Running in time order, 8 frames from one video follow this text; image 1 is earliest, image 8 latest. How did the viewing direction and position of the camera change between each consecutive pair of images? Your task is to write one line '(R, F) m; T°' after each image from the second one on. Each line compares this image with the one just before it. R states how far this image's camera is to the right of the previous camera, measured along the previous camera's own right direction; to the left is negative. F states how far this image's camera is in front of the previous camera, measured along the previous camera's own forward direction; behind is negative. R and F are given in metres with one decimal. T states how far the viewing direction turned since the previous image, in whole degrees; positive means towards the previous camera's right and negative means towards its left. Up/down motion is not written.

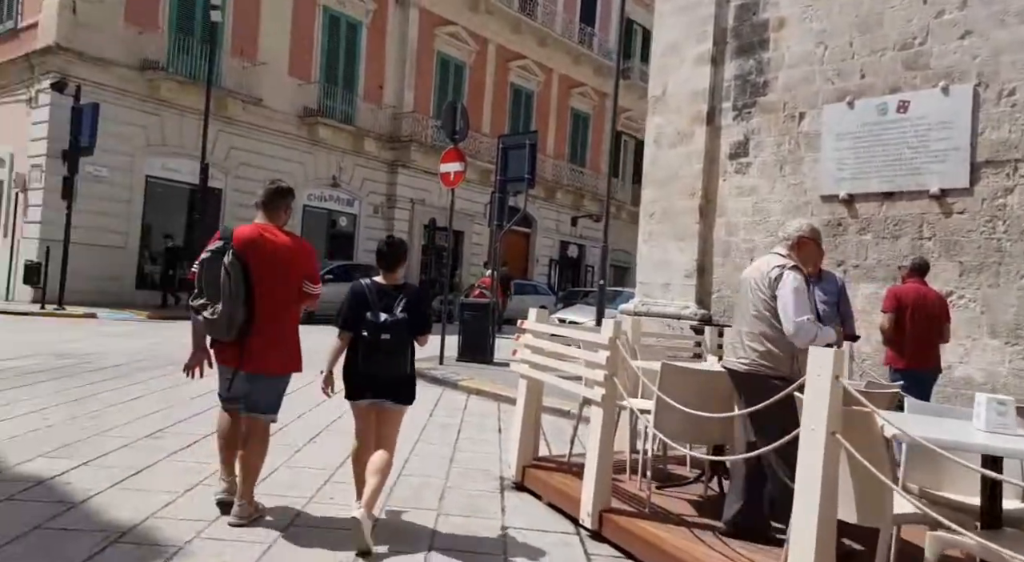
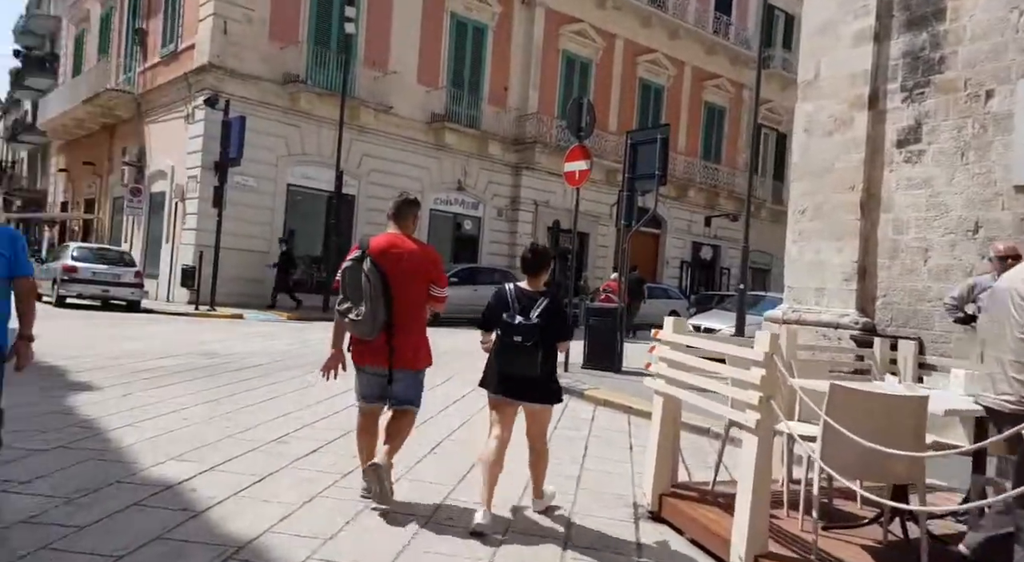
(-0.1, +0.6) m; -8°
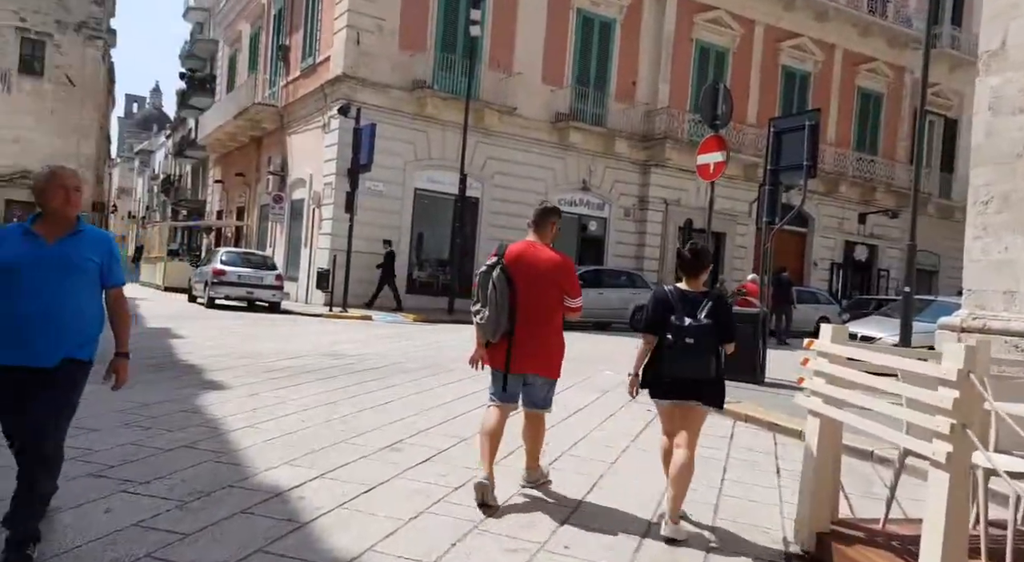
(-0.1, +0.6) m; -8°
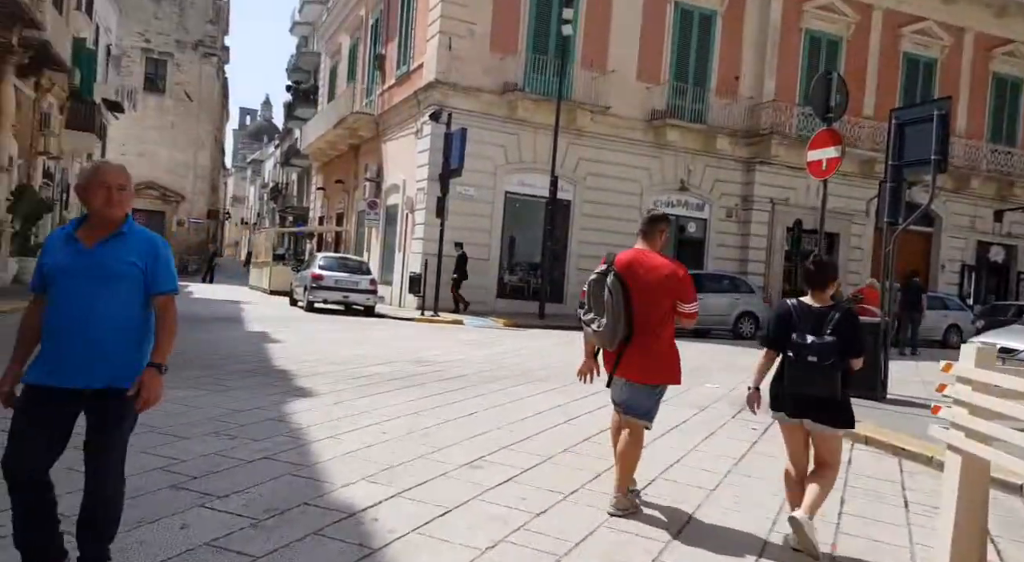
(-0.1, +0.5) m; -6°
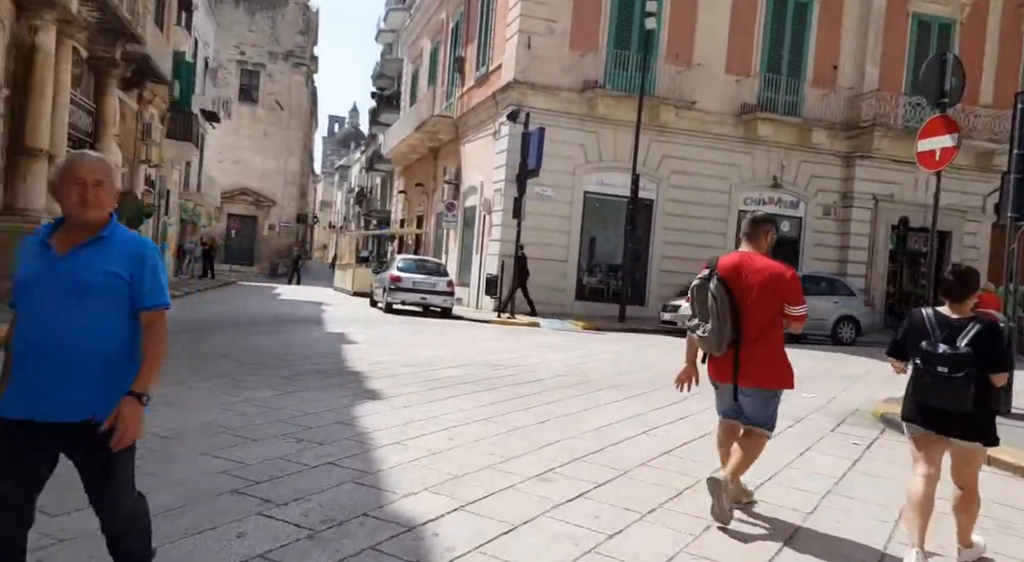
(0.0, +0.5) m; -5°
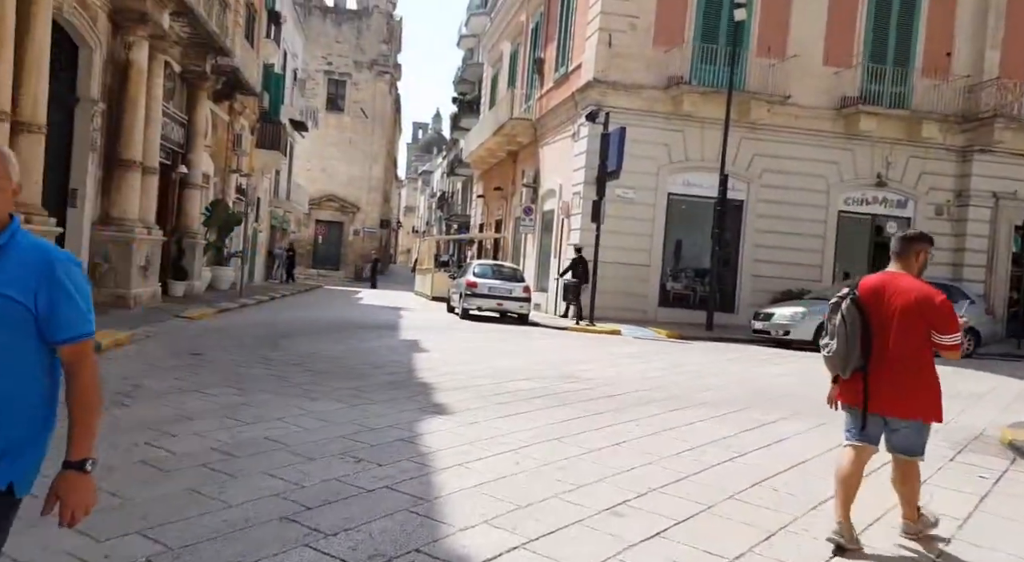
(0.0, +0.6) m; -5°
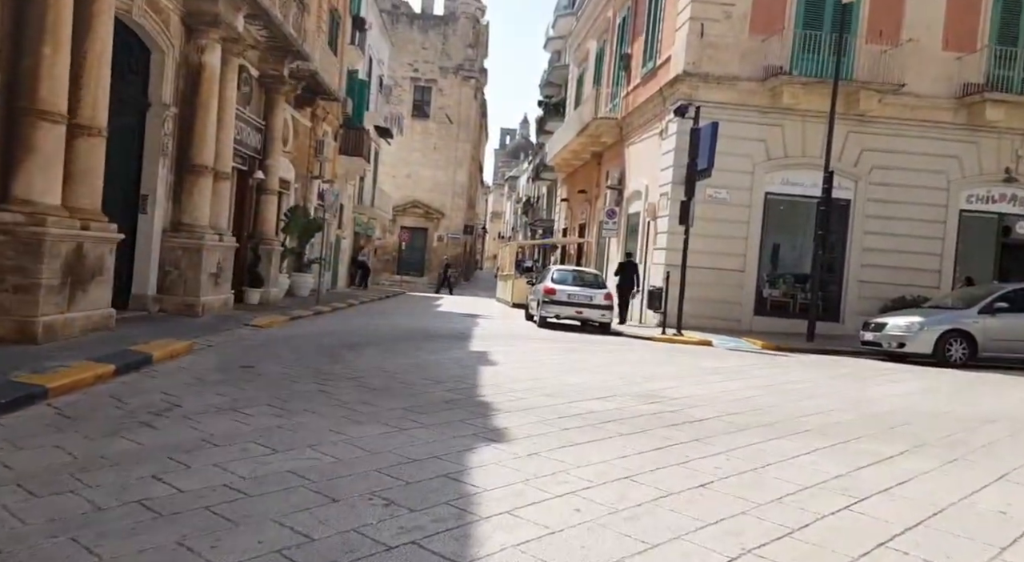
(+0.1, +1.1) m; -6°
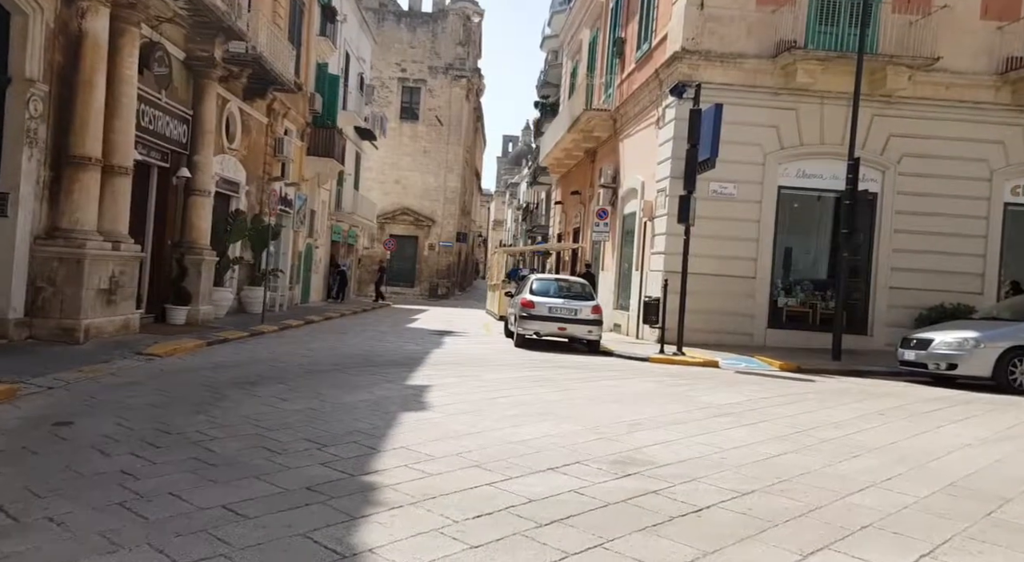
(+0.7, +2.9) m; 0°
